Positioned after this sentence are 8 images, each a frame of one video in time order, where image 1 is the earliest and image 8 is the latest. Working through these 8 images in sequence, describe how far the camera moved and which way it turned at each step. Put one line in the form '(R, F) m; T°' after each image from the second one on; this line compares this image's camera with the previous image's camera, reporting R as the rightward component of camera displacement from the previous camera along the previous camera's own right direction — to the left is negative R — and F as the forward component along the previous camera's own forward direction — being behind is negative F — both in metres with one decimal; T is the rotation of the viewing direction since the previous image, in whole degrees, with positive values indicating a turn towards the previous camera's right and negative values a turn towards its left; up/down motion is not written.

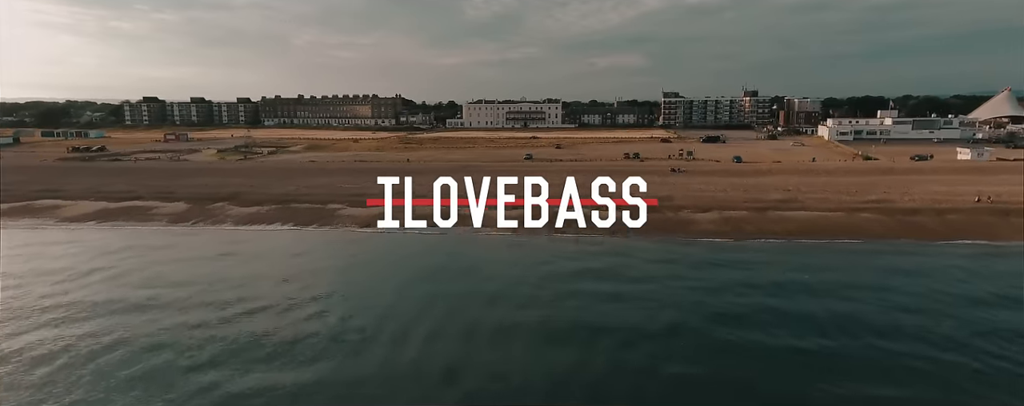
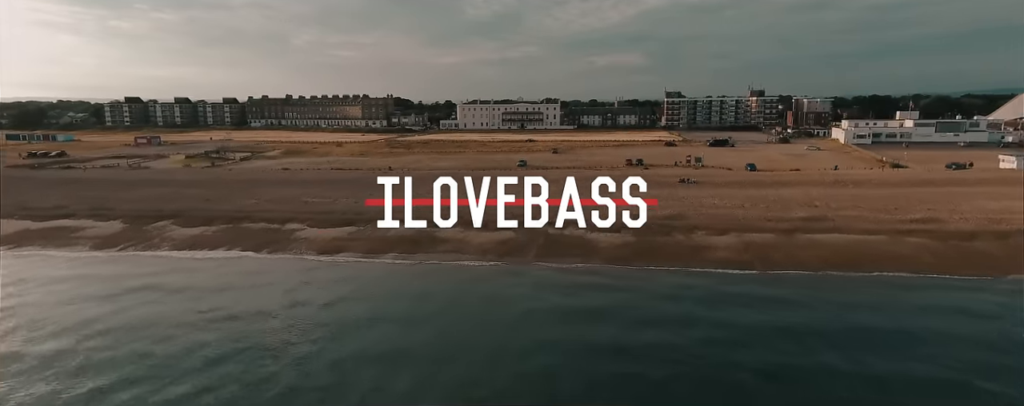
(+0.5, +2.7) m; 0°
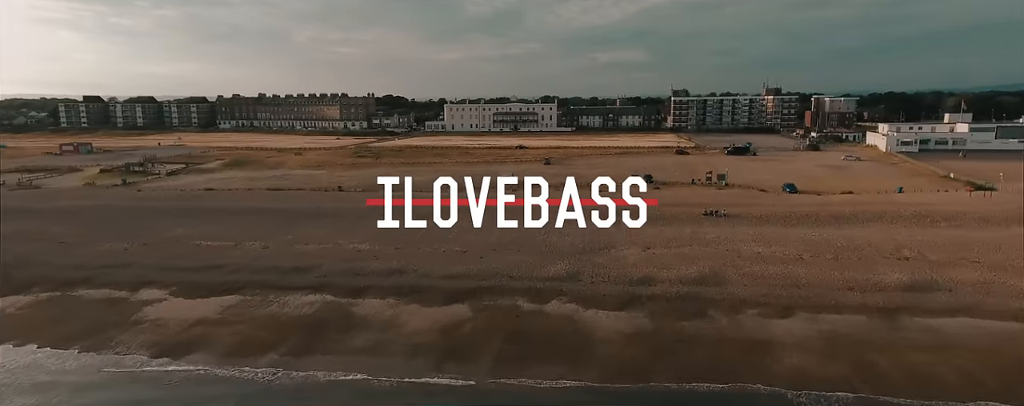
(+1.0, +5.6) m; 0°
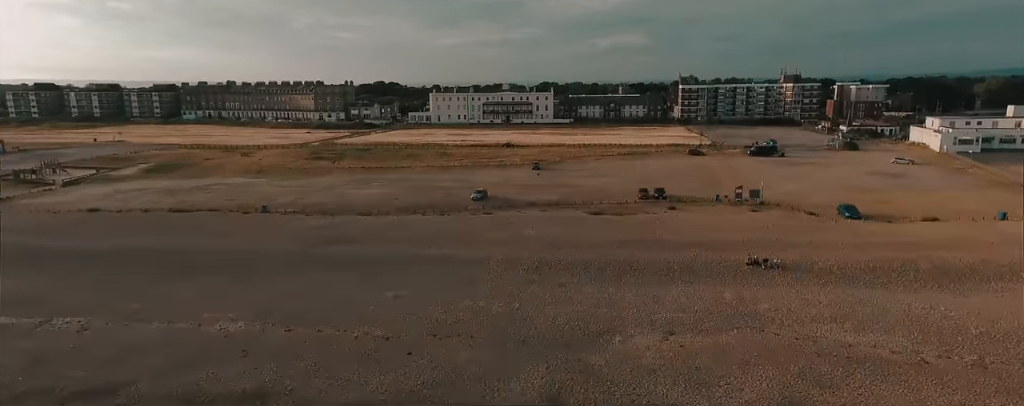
(+0.9, +5.3) m; 0°
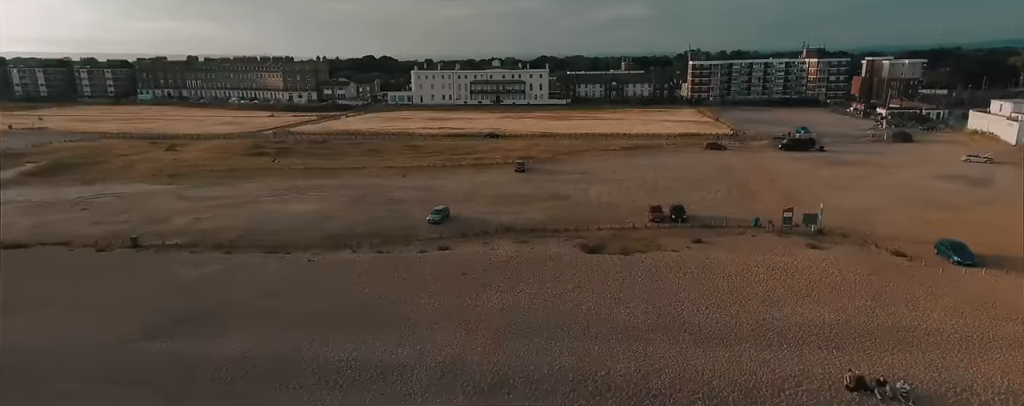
(+0.9, +5.2) m; 0°
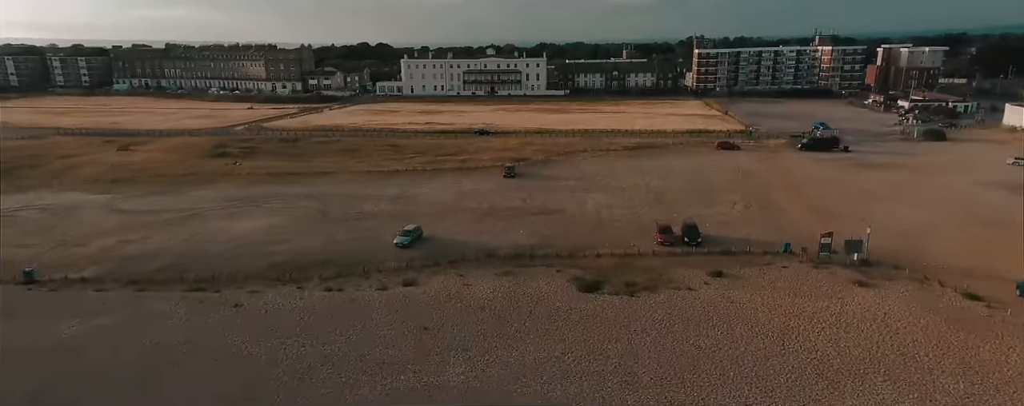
(+0.4, +2.5) m; 0°
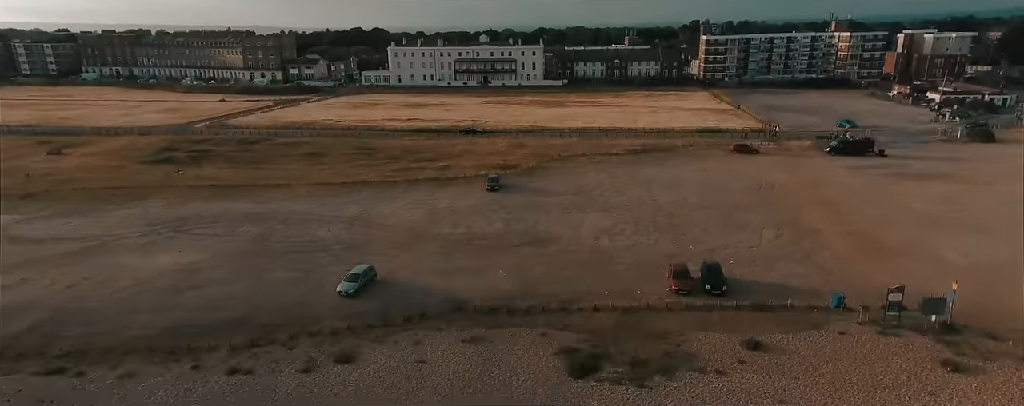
(+0.5, +2.9) m; 0°
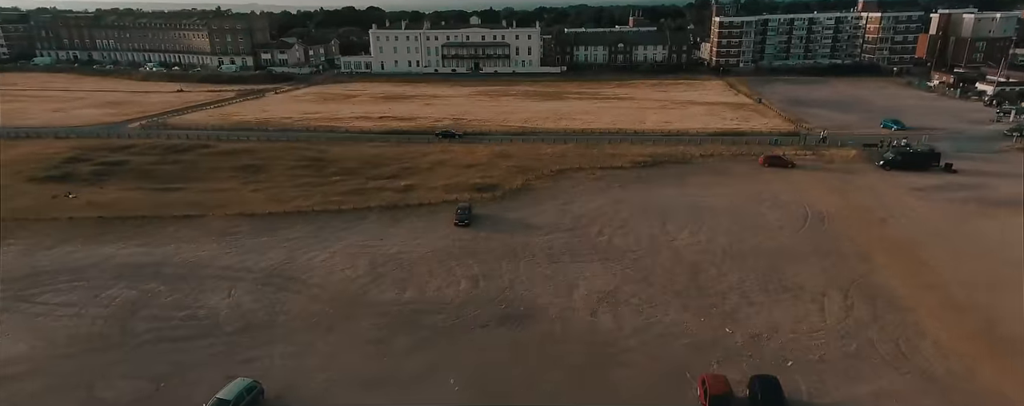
(+0.6, +3.8) m; 0°
